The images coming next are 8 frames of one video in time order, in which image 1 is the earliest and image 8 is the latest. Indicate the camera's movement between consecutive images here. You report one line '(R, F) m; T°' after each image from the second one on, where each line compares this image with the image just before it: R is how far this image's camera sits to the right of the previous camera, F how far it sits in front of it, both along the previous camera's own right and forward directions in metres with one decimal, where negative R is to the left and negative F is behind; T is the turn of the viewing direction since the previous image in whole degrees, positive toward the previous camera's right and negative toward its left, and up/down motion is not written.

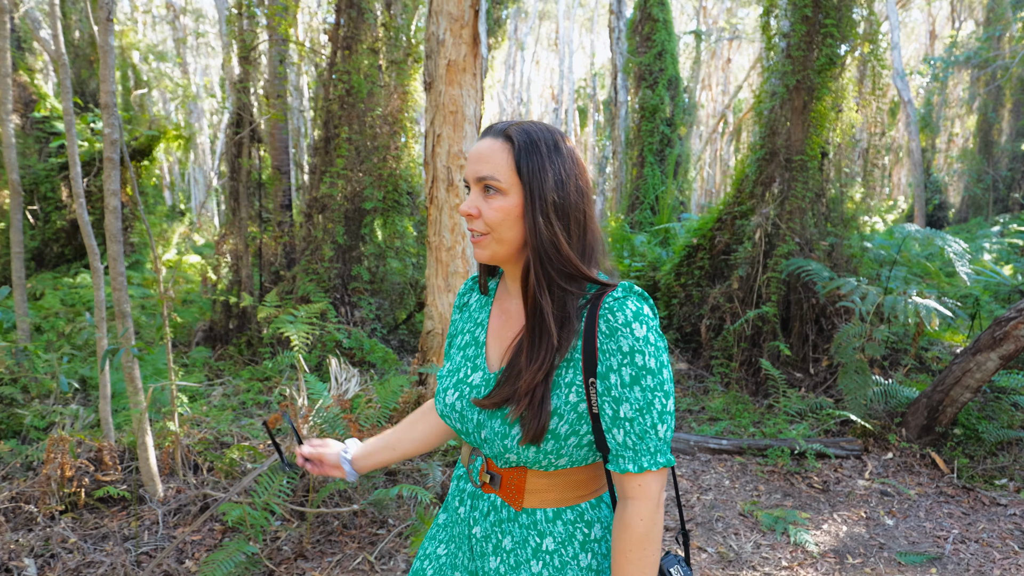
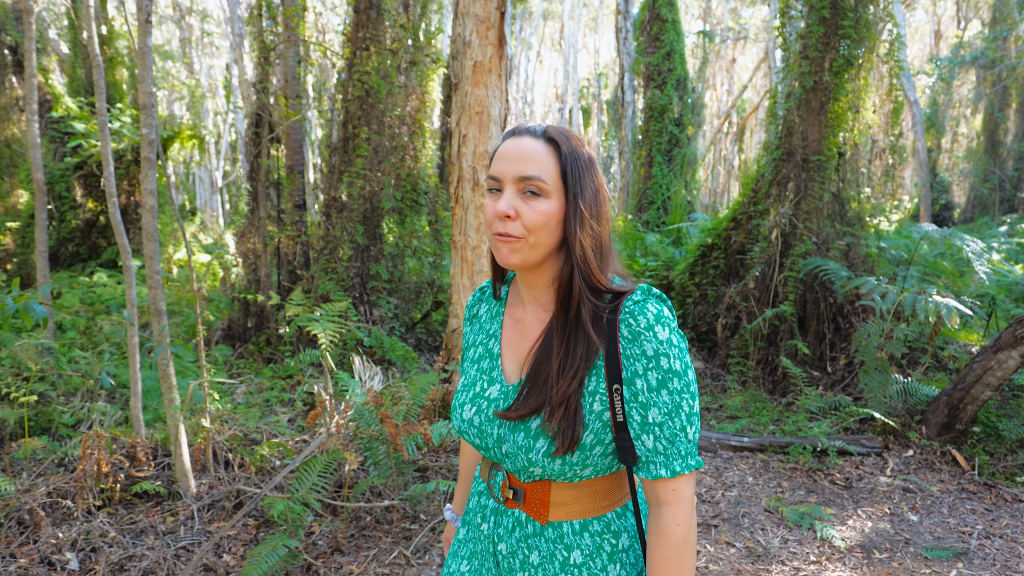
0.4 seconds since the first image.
(-0.2, -0.1) m; 0°
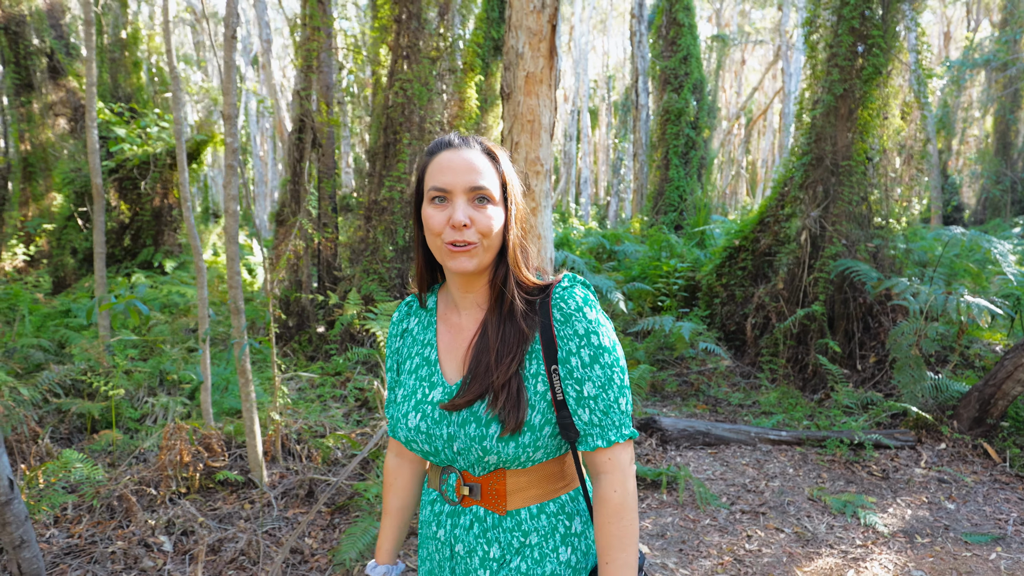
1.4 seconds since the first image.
(-0.3, -0.2) m; 0°
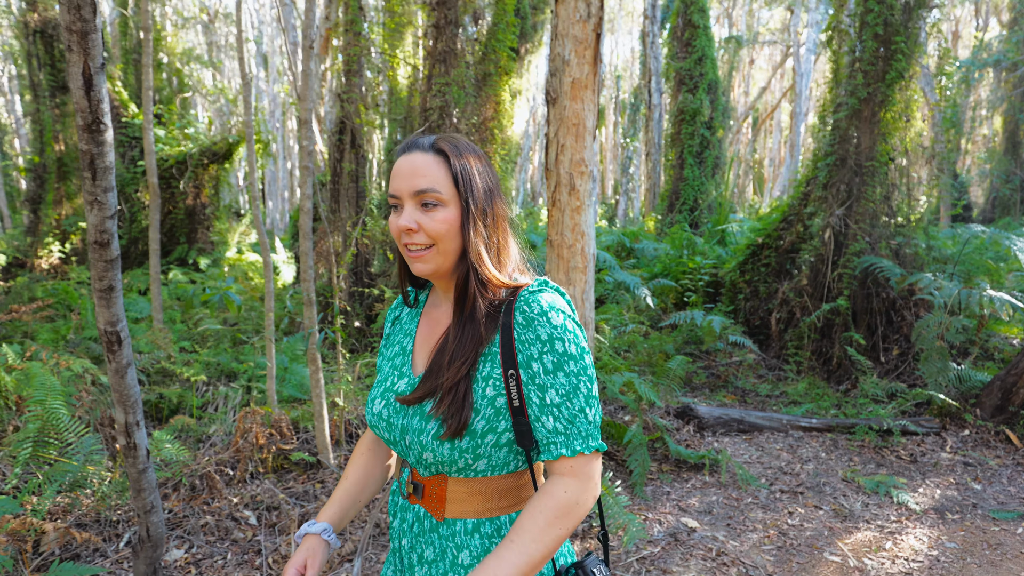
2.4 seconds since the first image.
(-0.3, -0.3) m; 0°
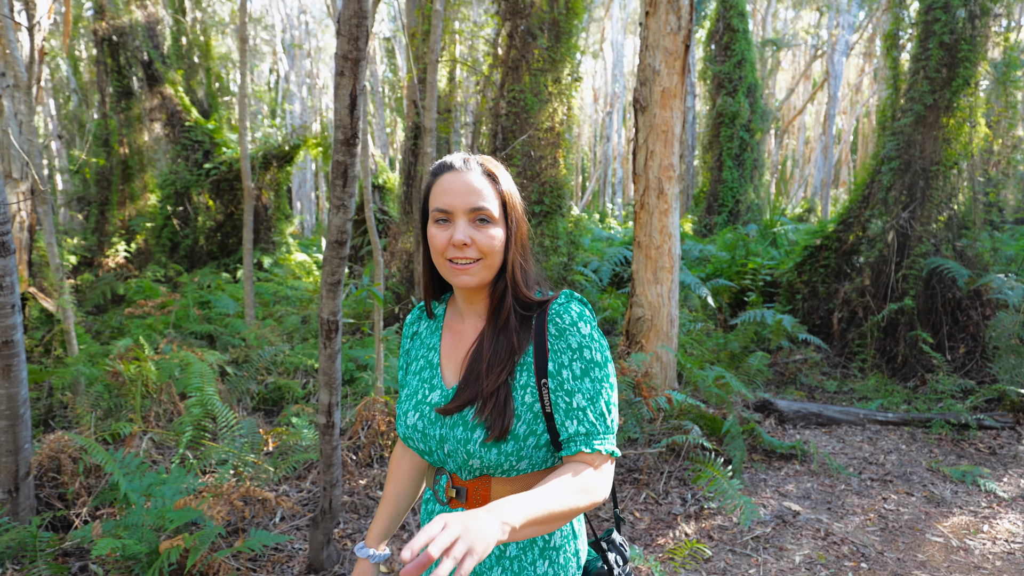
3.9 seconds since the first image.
(-0.6, -0.3) m; -1°
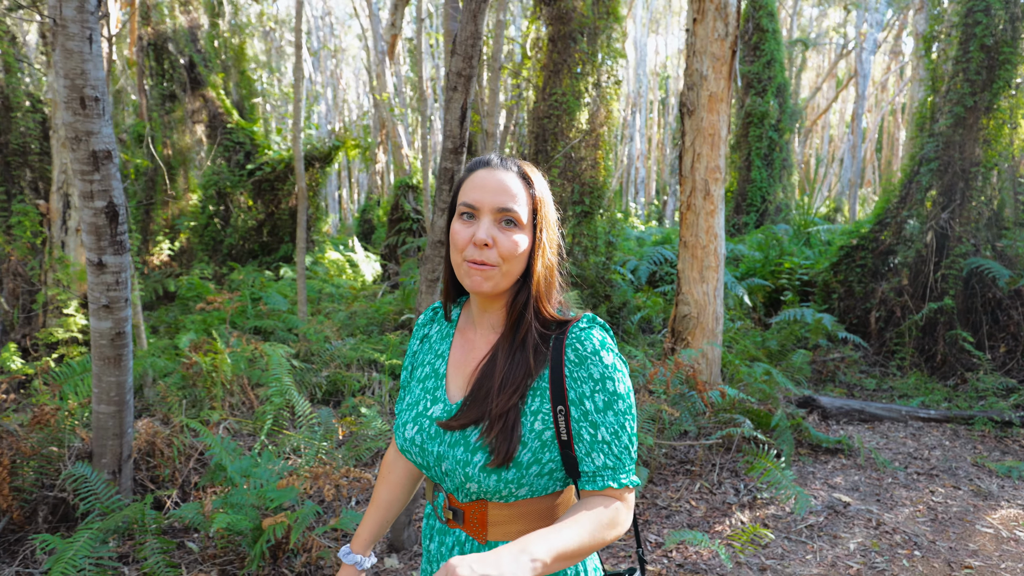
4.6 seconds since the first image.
(-0.3, -0.2) m; -1°
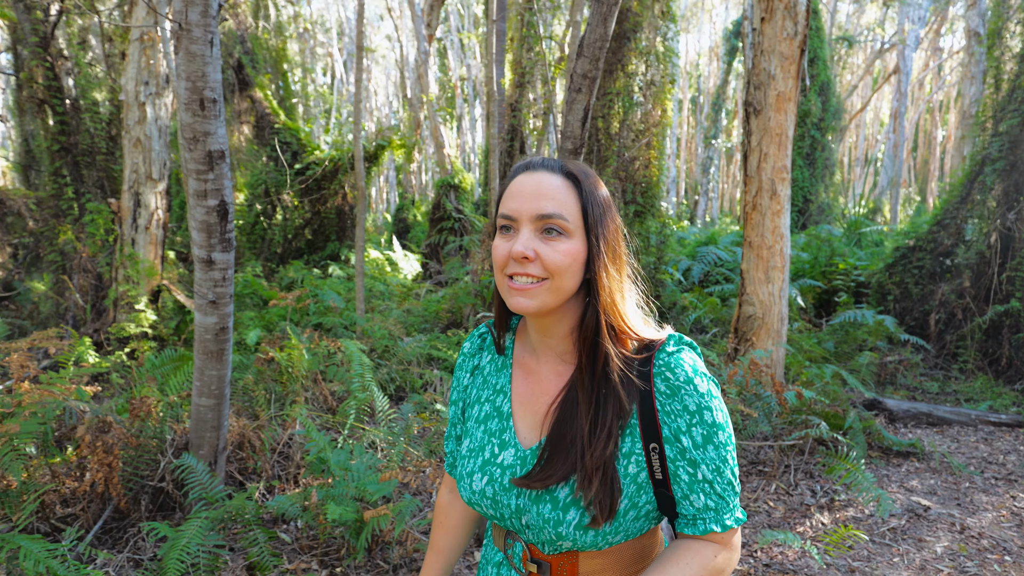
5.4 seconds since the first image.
(-0.4, 0.0) m; -2°
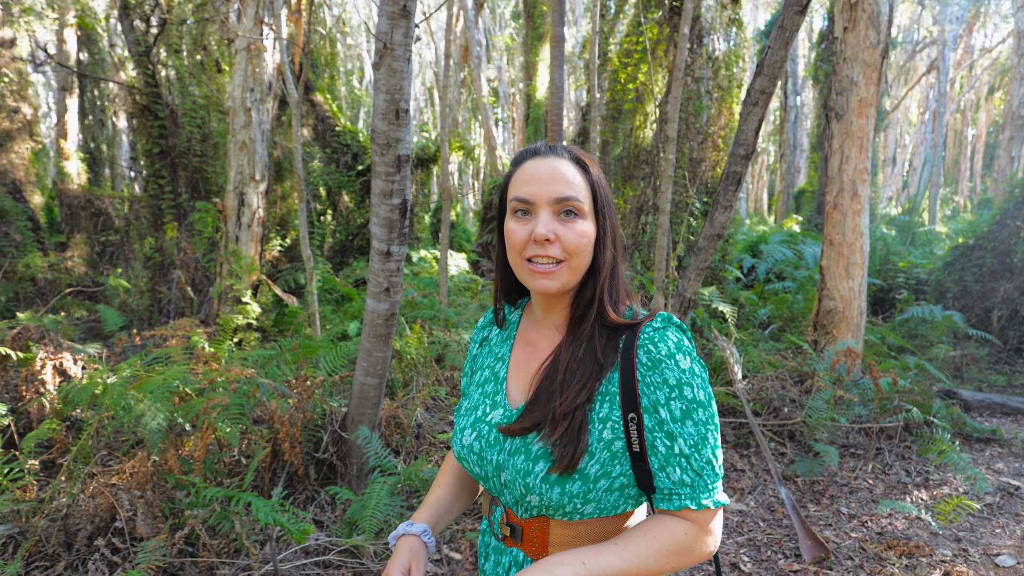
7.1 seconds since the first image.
(-0.7, -0.4) m; -1°
